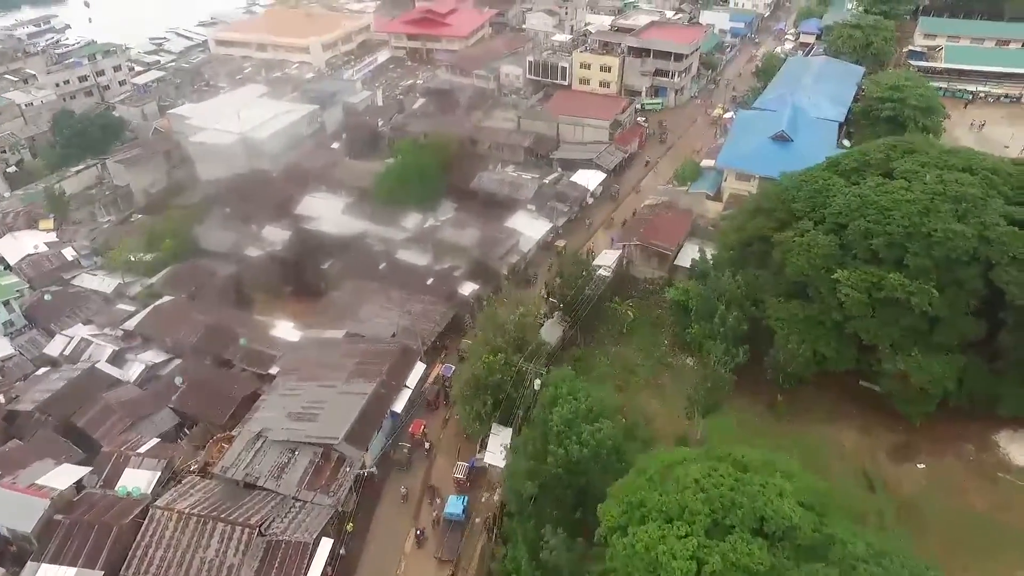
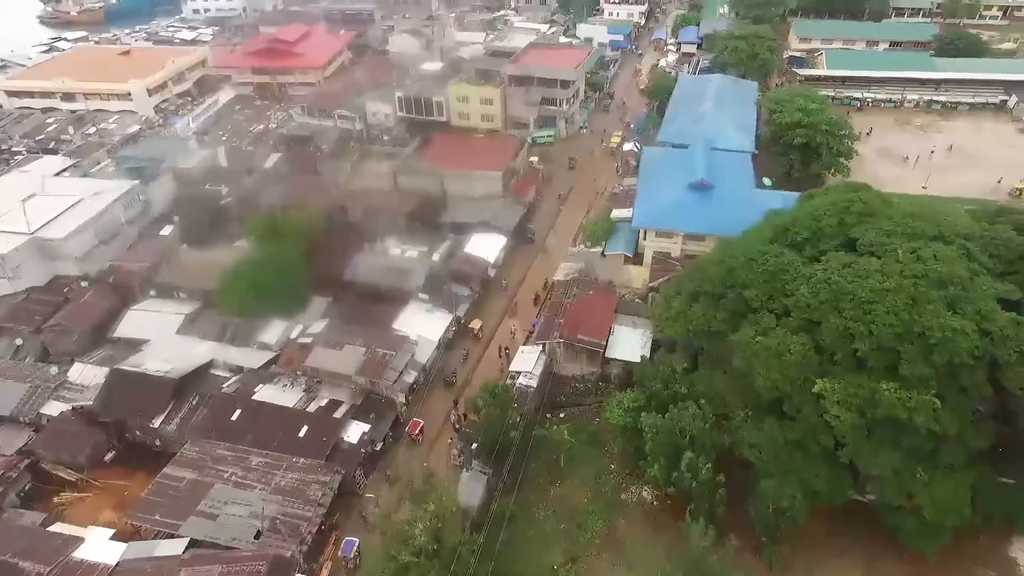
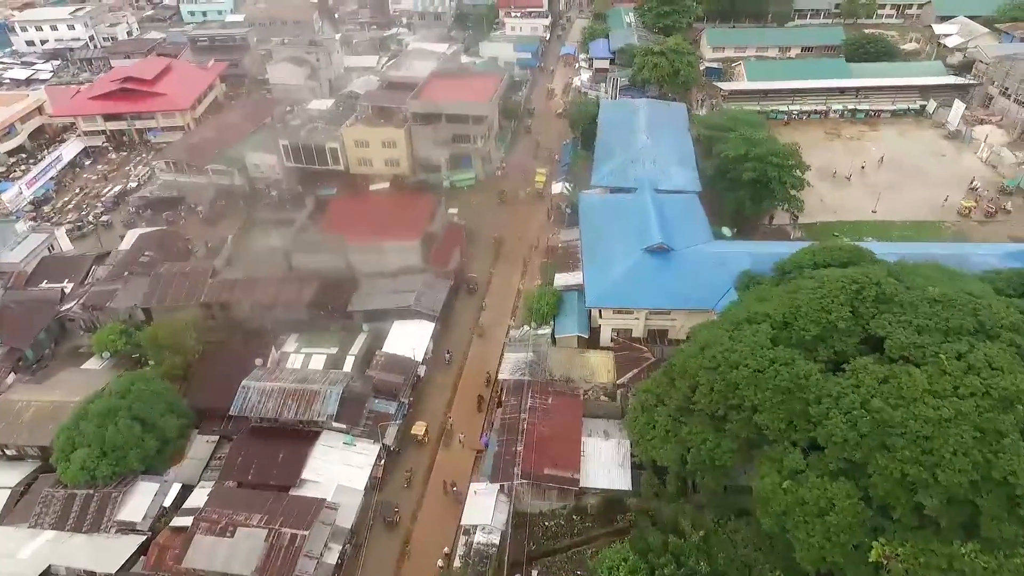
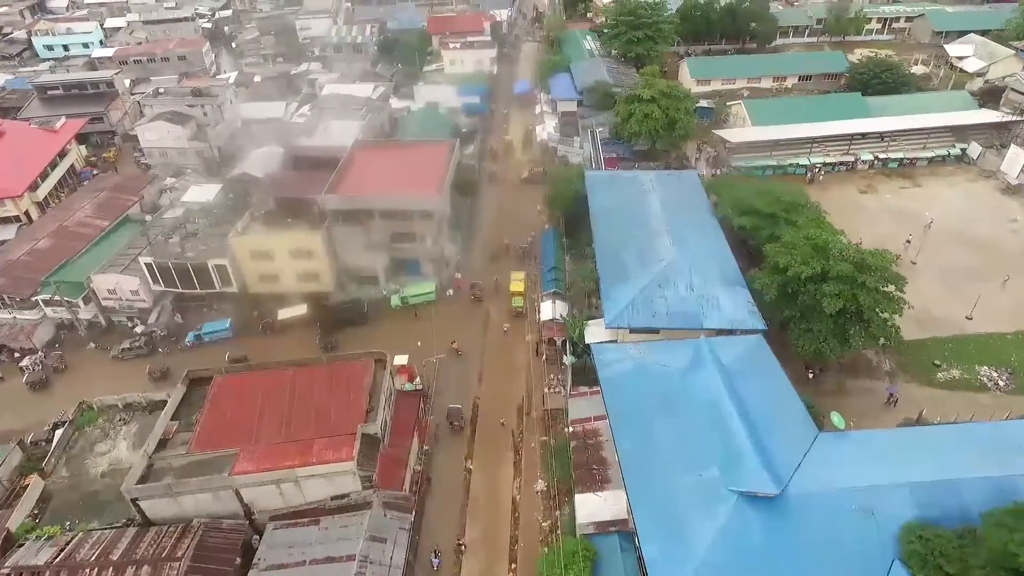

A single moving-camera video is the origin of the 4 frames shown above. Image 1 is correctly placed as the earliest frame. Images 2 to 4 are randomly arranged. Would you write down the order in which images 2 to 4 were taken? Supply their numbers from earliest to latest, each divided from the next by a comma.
2, 3, 4
